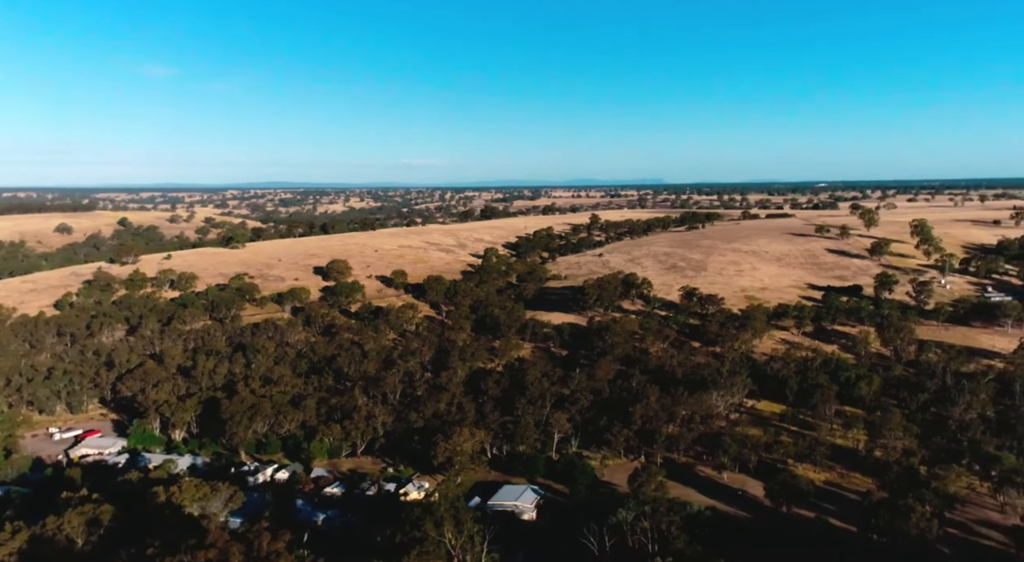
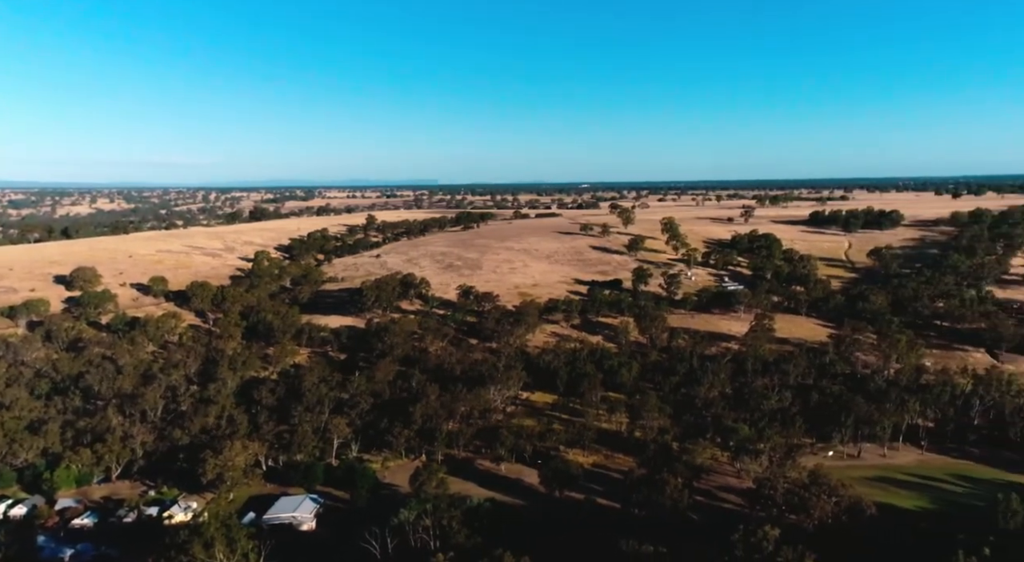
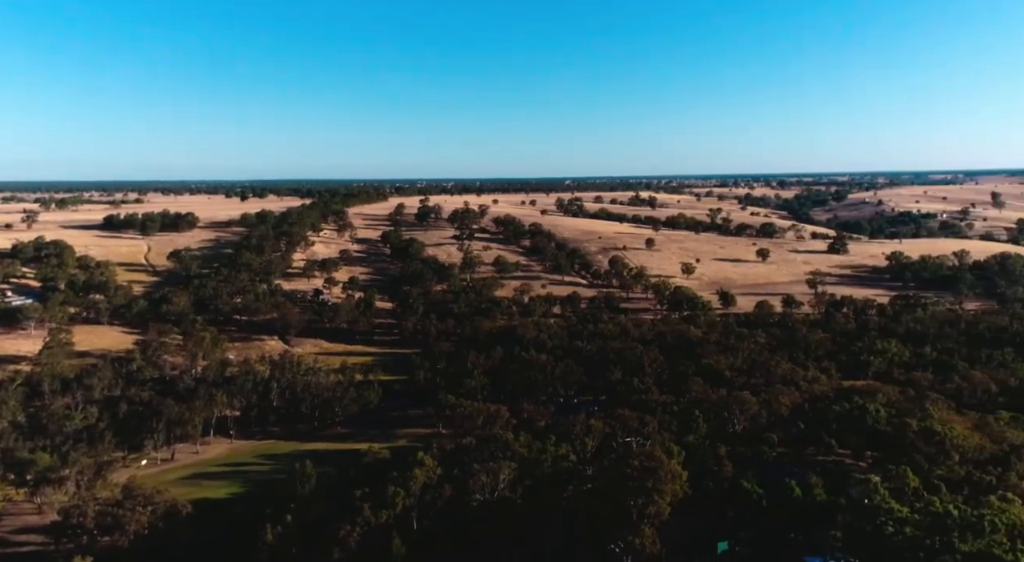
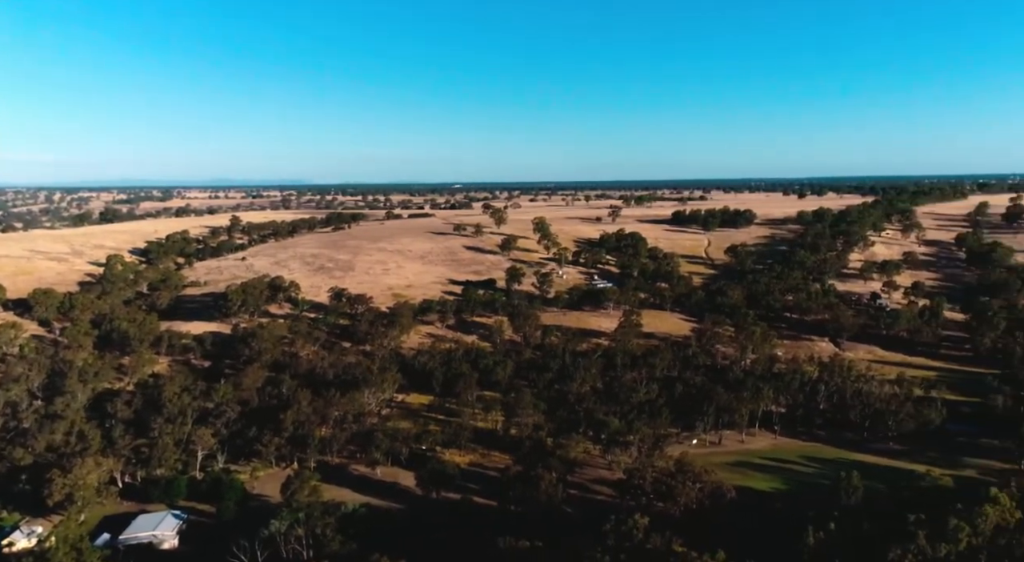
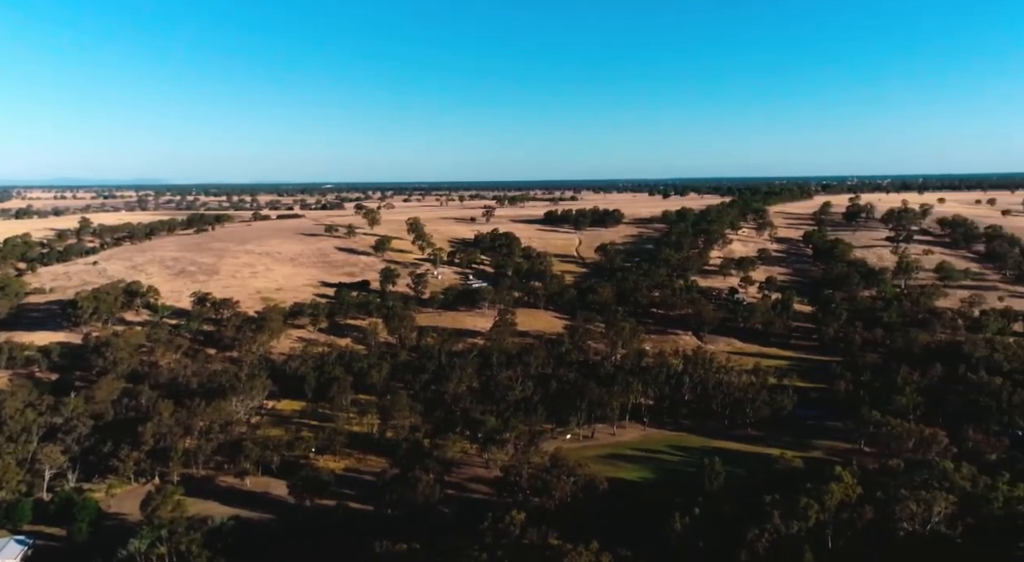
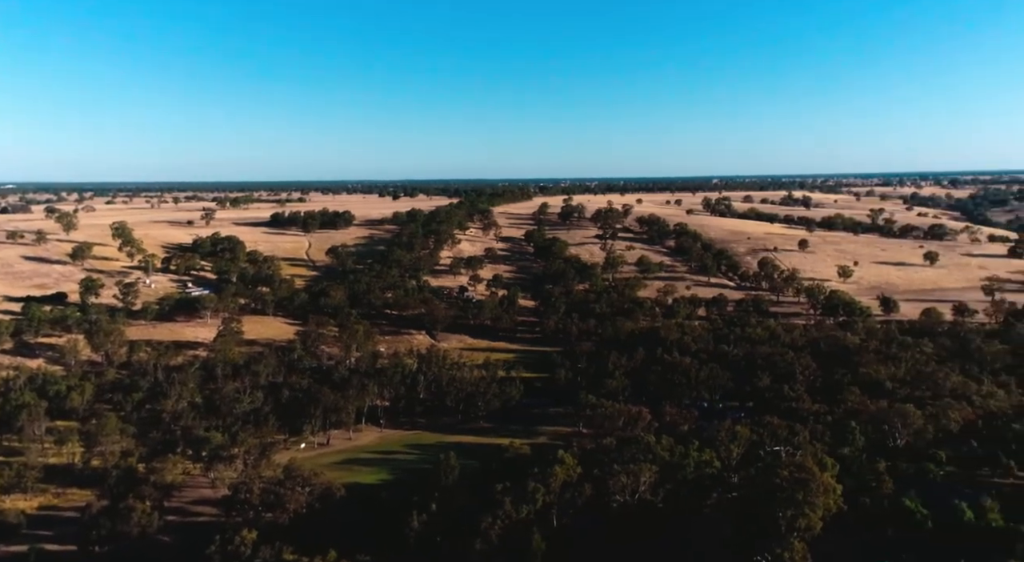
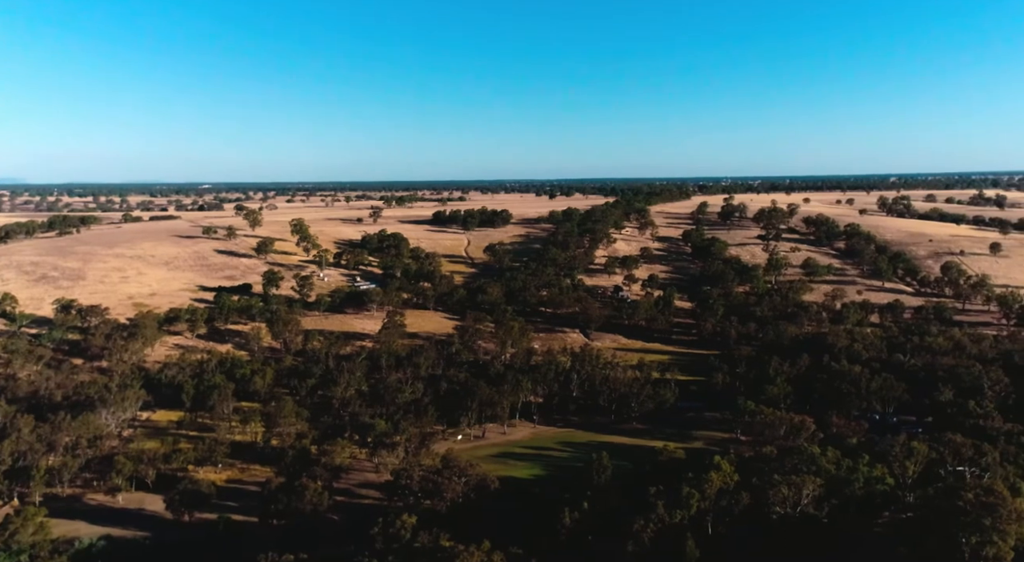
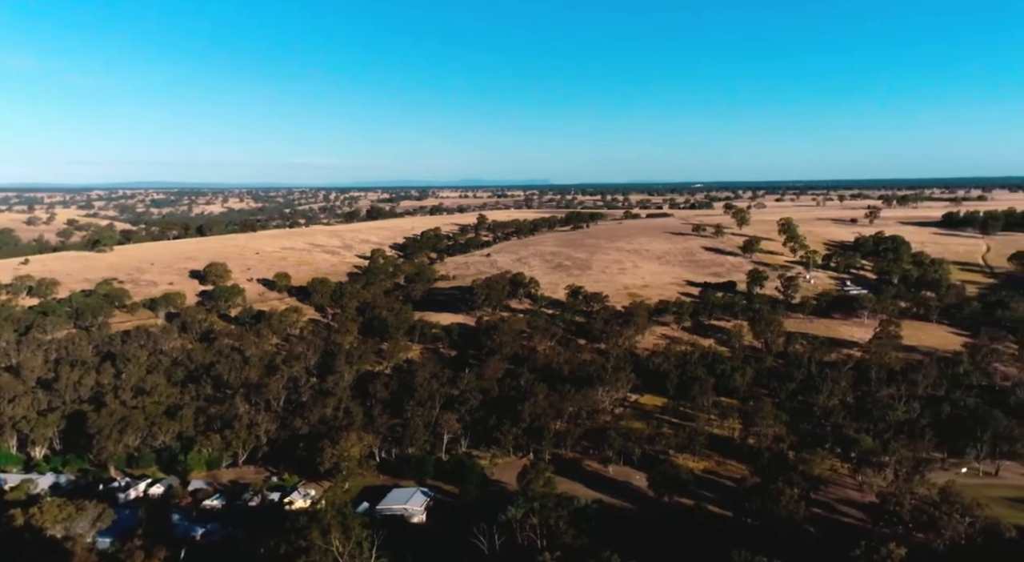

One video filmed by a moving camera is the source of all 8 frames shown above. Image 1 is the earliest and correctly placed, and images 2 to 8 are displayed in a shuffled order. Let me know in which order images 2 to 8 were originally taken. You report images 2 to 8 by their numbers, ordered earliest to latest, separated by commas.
8, 2, 4, 5, 7, 6, 3
